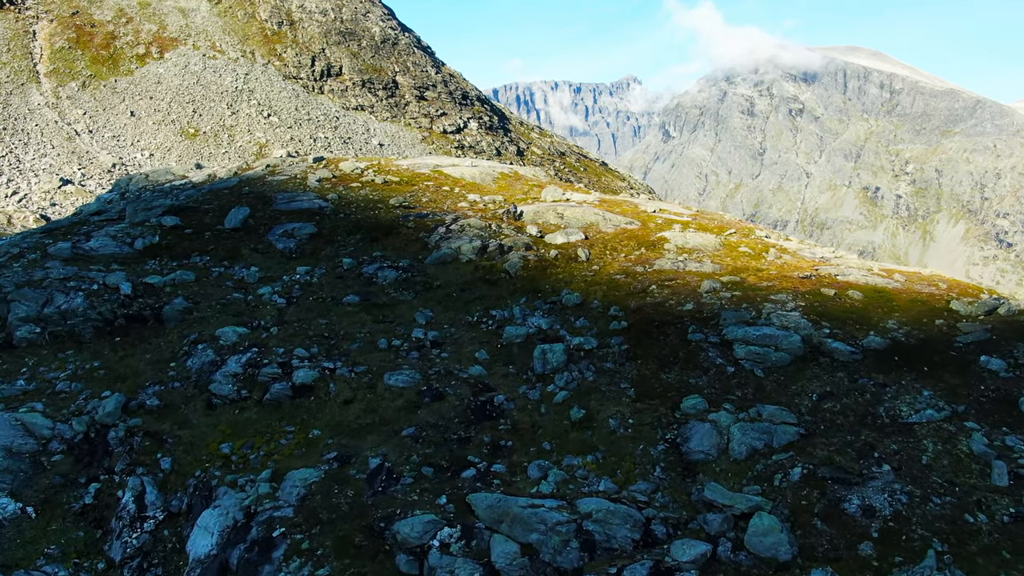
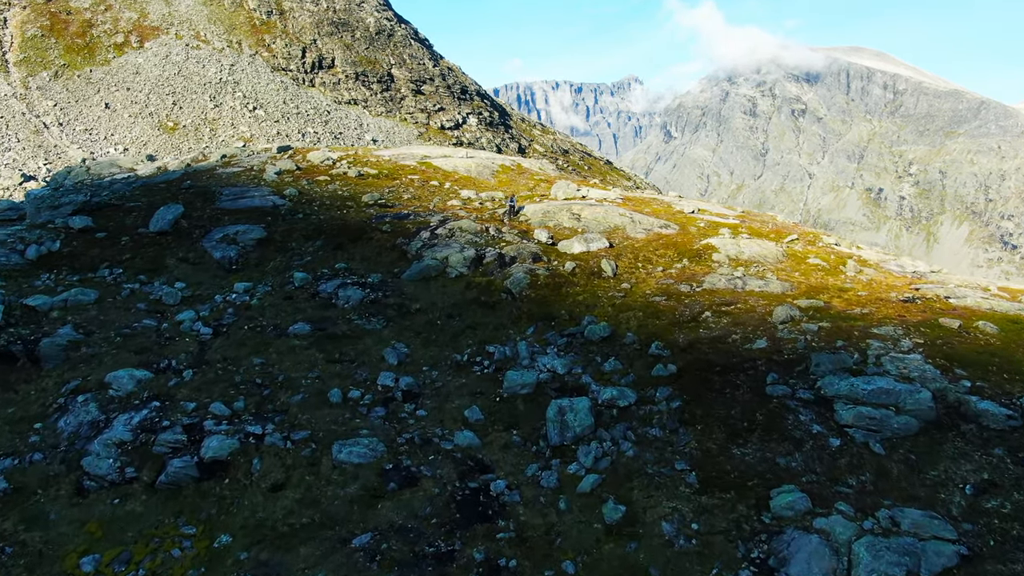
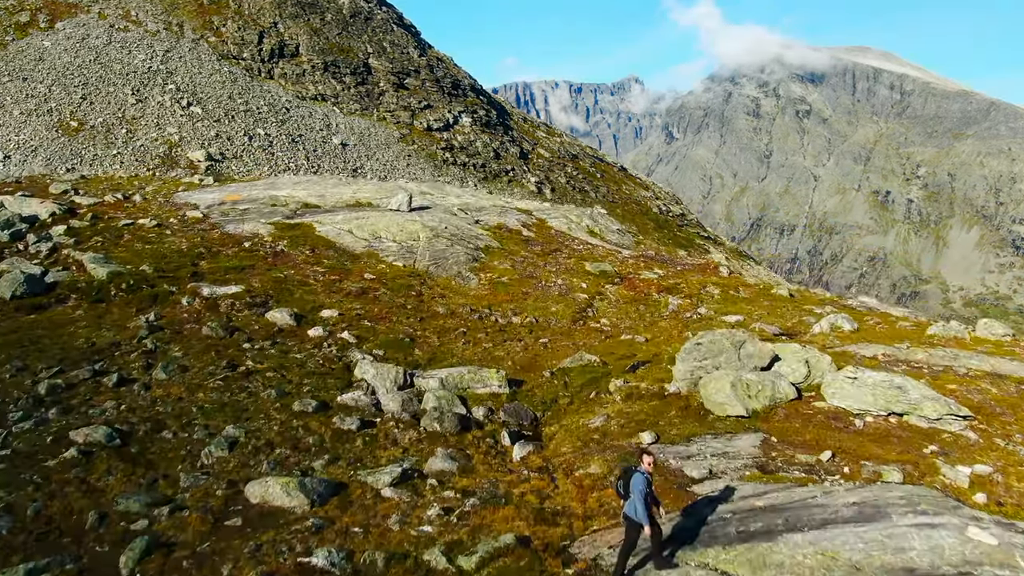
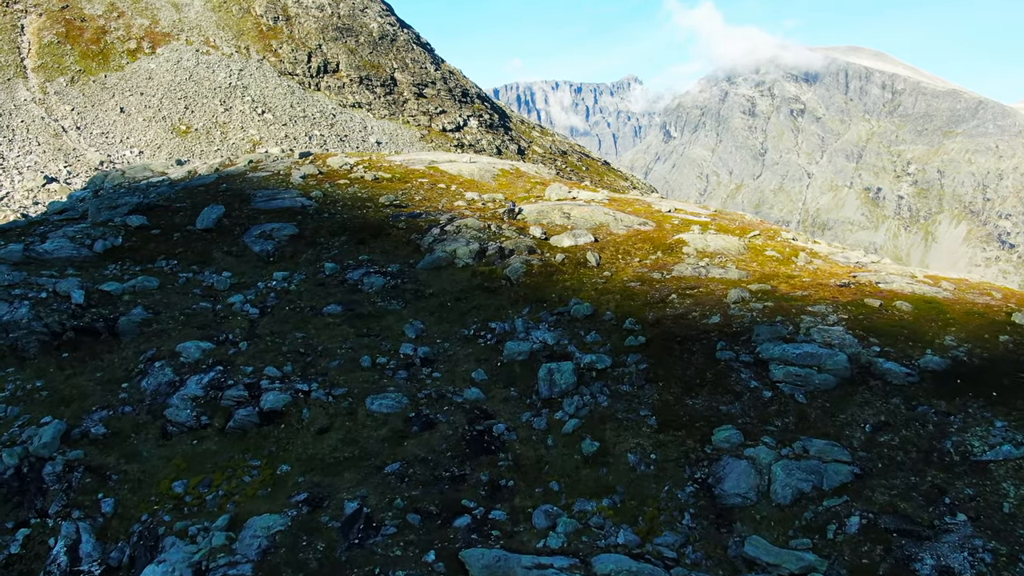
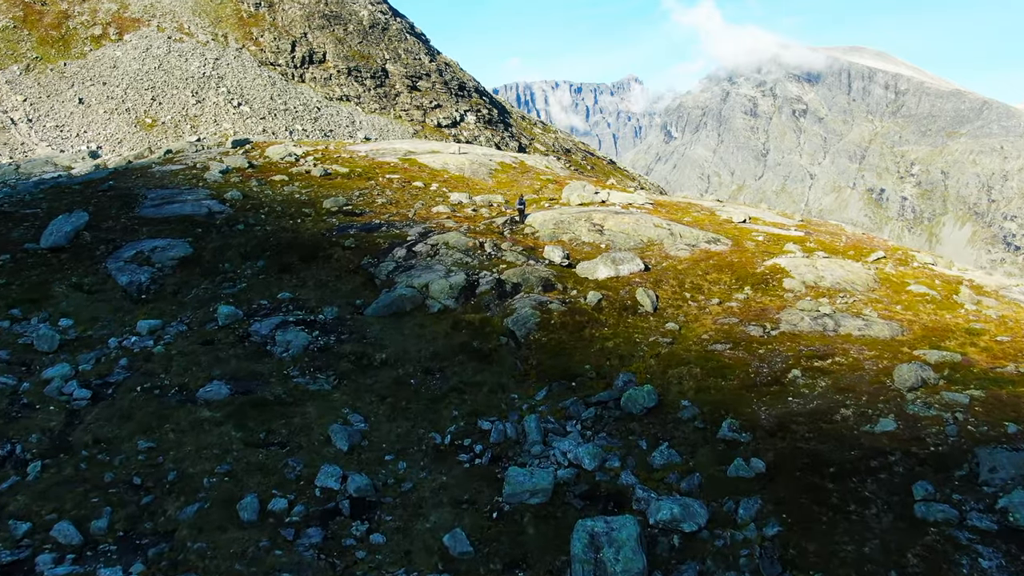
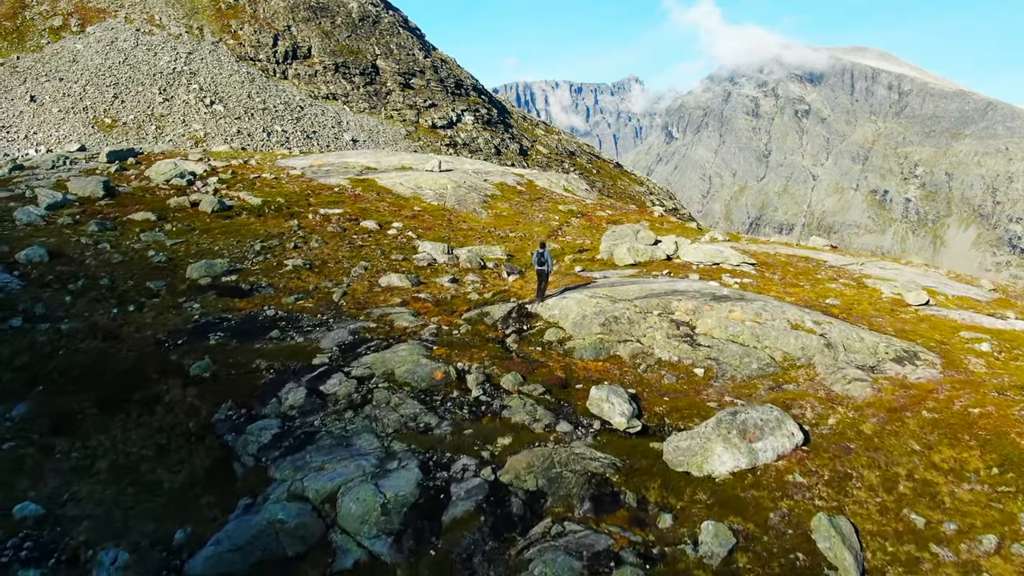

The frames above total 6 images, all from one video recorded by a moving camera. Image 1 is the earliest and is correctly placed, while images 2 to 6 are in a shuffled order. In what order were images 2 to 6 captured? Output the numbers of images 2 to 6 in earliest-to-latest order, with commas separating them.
4, 2, 5, 6, 3
